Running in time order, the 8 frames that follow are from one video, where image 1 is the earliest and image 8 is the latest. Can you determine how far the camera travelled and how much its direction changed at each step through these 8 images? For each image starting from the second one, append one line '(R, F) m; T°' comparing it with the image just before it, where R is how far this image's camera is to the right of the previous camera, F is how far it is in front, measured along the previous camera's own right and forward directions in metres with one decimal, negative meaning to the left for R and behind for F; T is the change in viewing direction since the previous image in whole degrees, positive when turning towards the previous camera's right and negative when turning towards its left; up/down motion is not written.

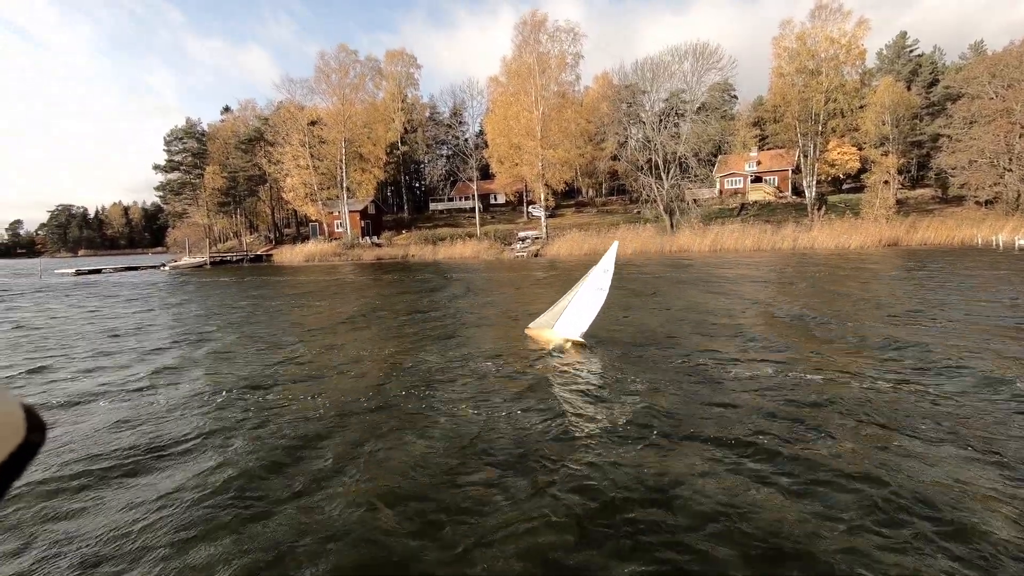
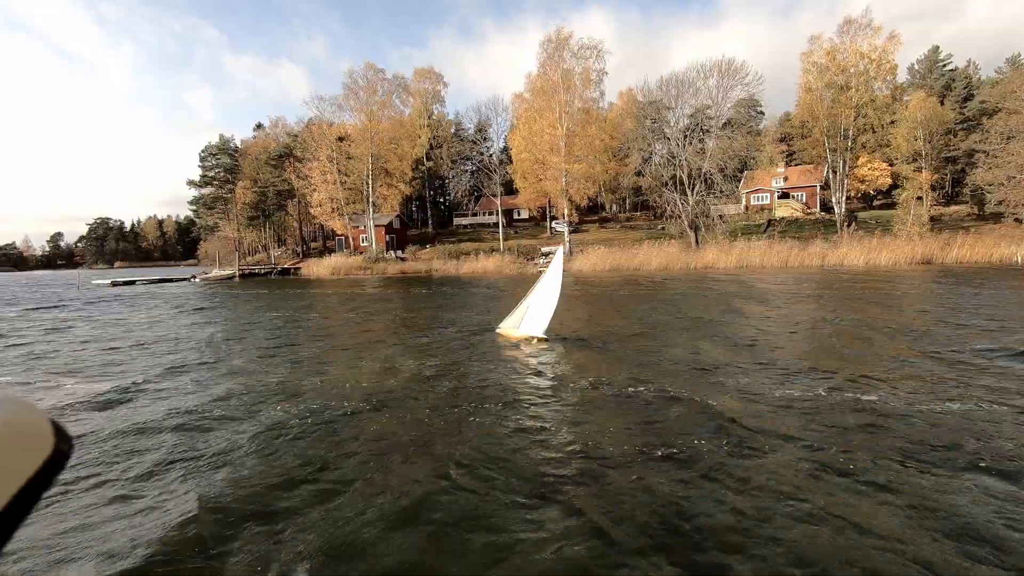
(-0.1, 0.0) m; -2°
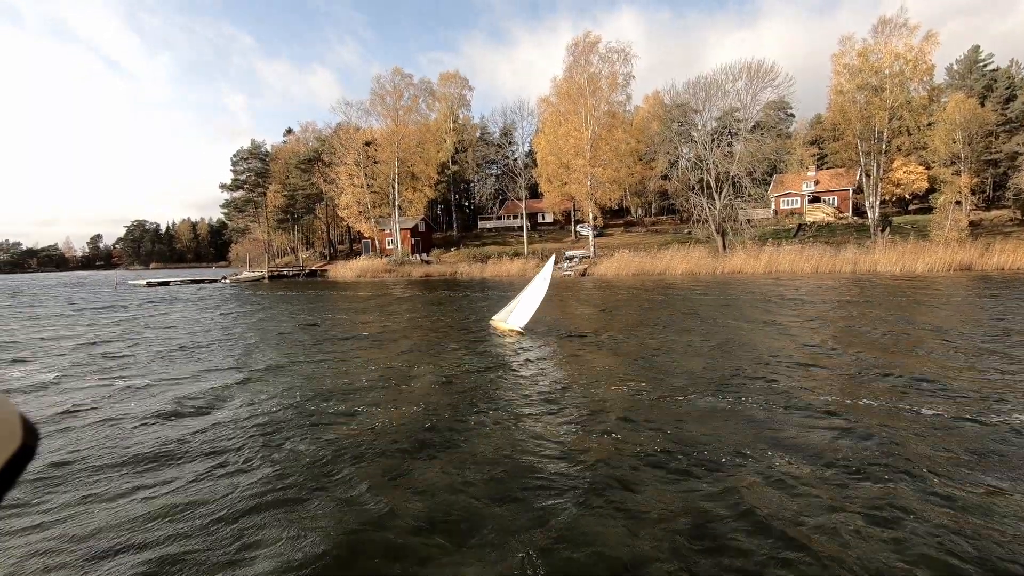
(-0.1, +0.1) m; -2°
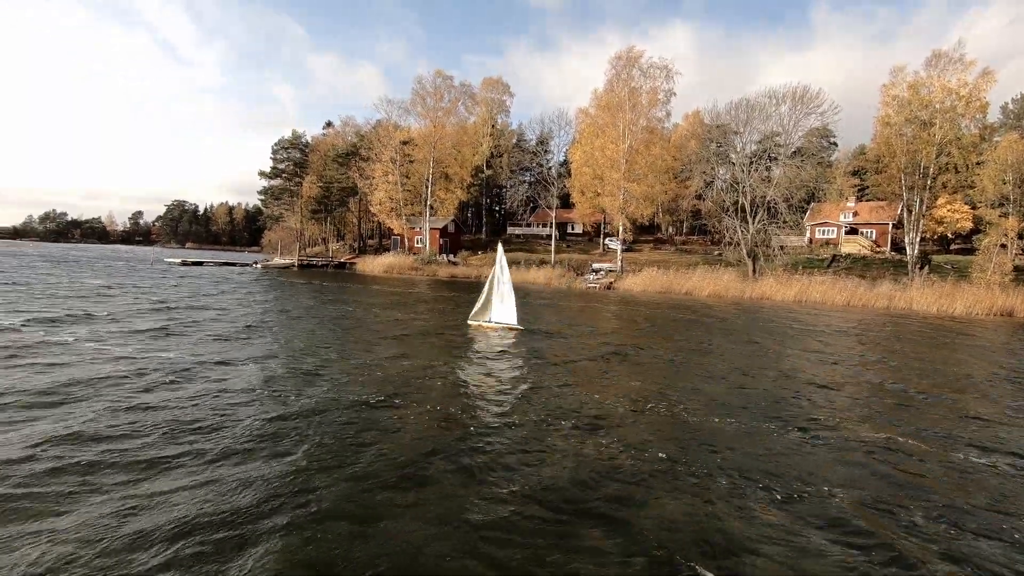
(-0.2, -0.2) m; -2°
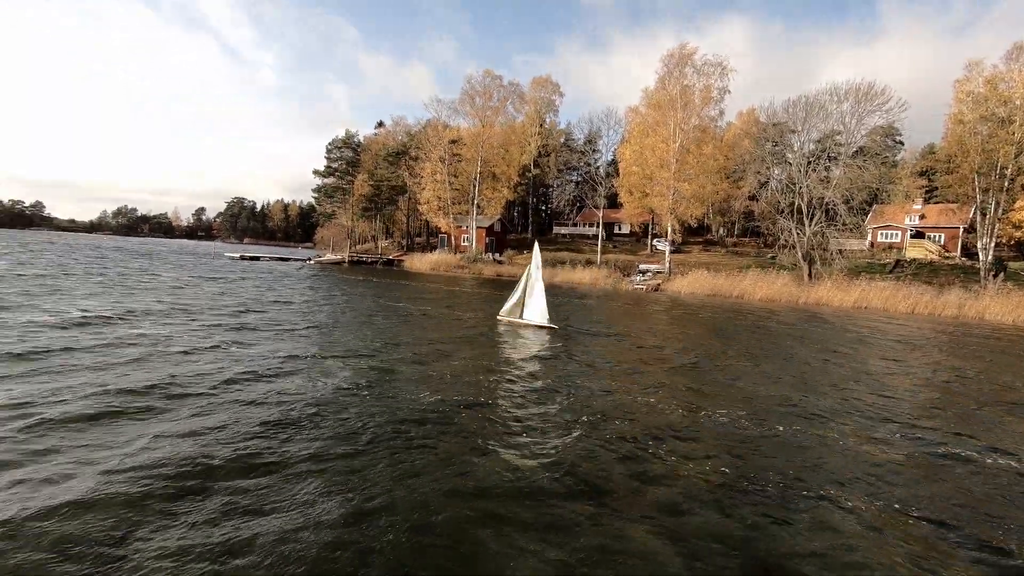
(-0.2, 0.0) m; -5°
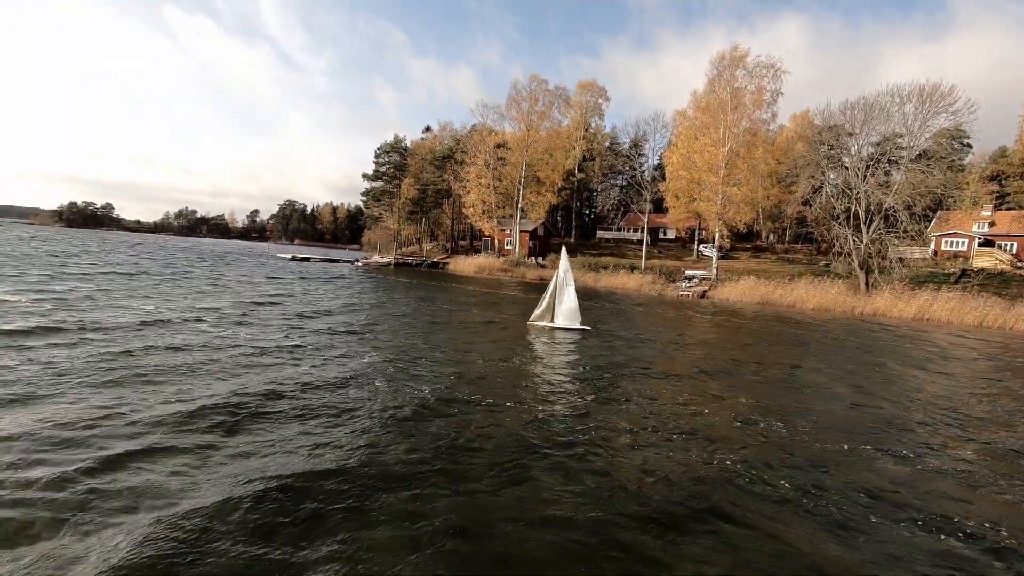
(-0.3, -0.4) m; -4°
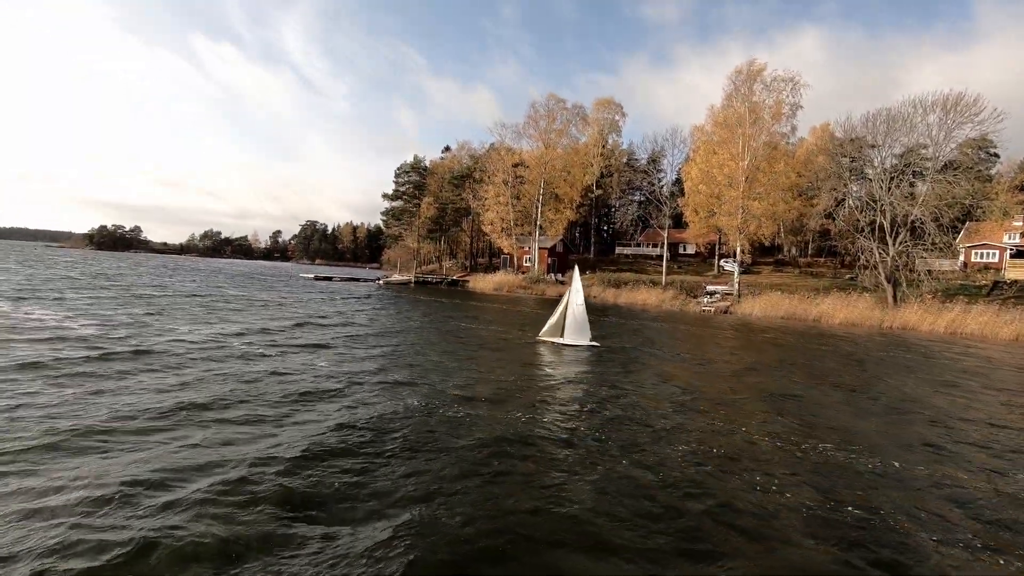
(-0.5, -0.1) m; -2°
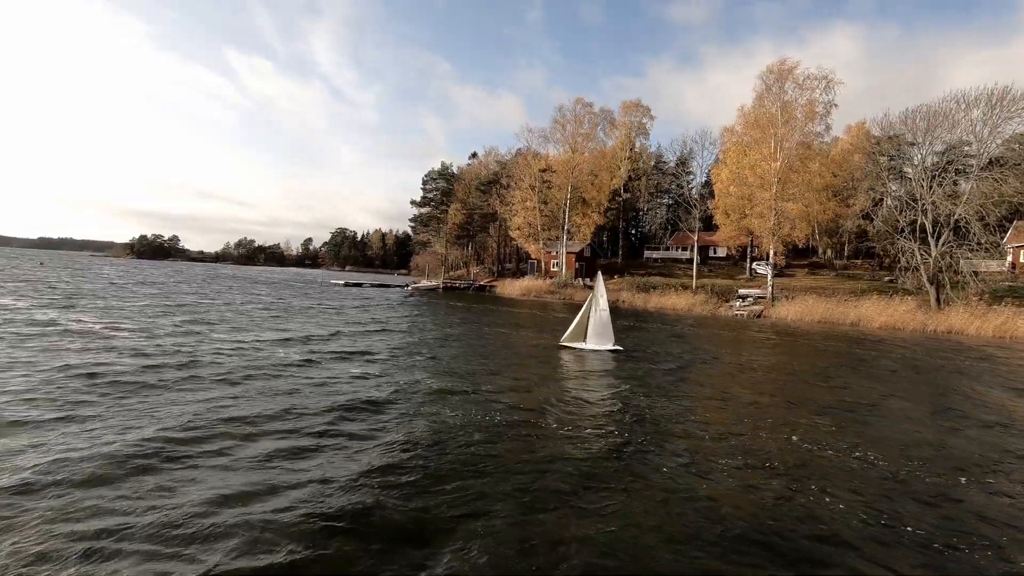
(-0.3, +0.5) m; -3°
